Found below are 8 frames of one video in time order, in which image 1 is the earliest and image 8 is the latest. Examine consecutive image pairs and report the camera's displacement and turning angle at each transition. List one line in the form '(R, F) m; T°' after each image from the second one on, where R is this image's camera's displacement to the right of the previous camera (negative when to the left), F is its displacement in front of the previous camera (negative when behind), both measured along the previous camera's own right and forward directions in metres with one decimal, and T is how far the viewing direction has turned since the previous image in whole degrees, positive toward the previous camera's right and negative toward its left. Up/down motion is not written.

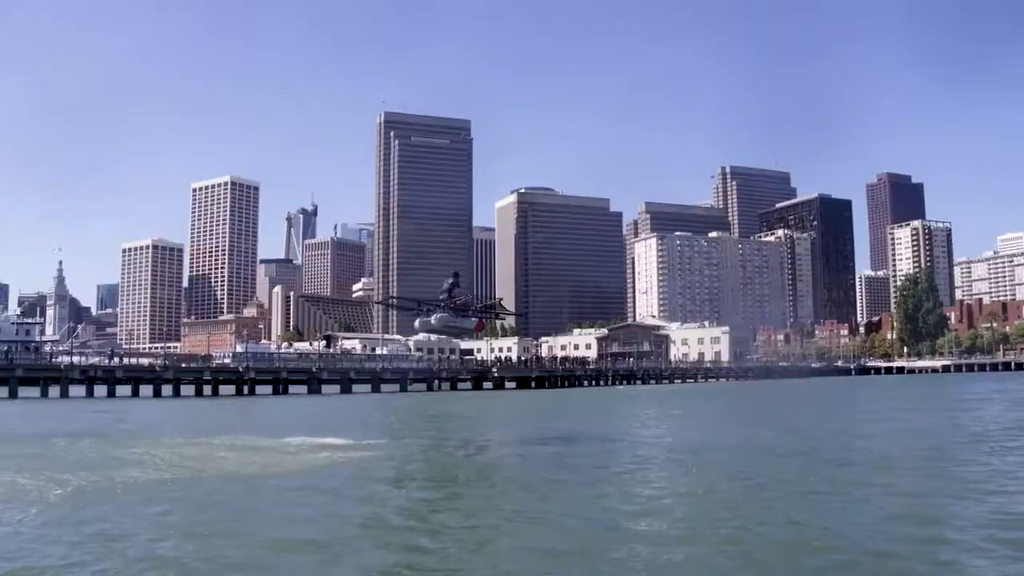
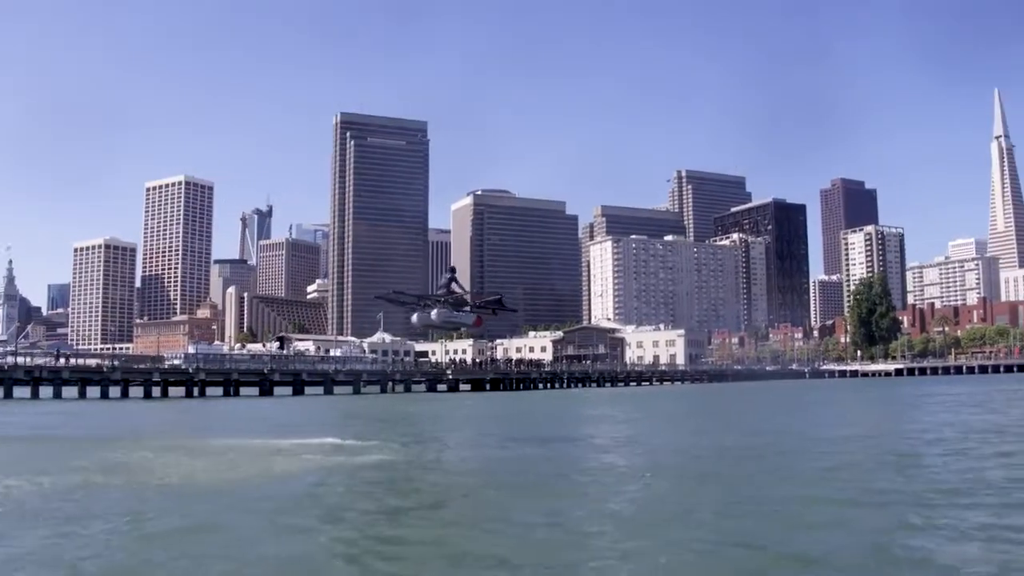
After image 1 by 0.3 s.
(-0.6, +1.3) m; +3°
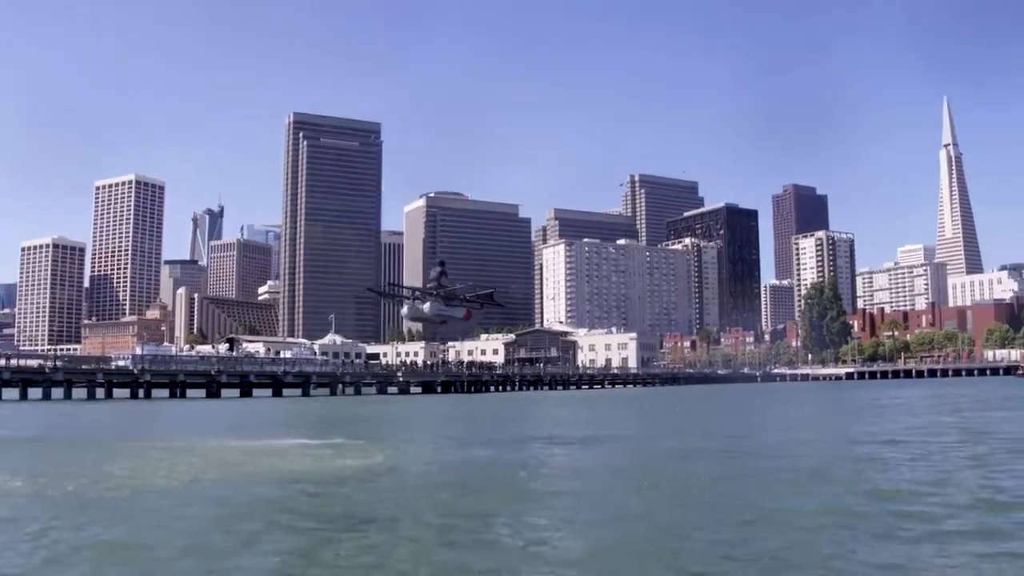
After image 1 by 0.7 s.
(-0.1, -0.2) m; +3°
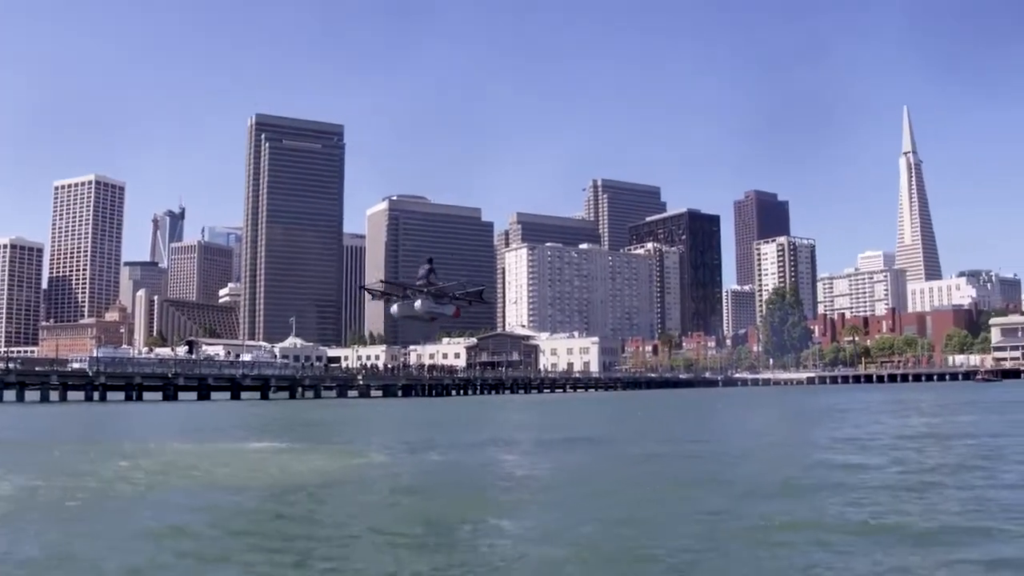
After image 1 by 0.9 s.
(-0.1, -0.2) m; +2°
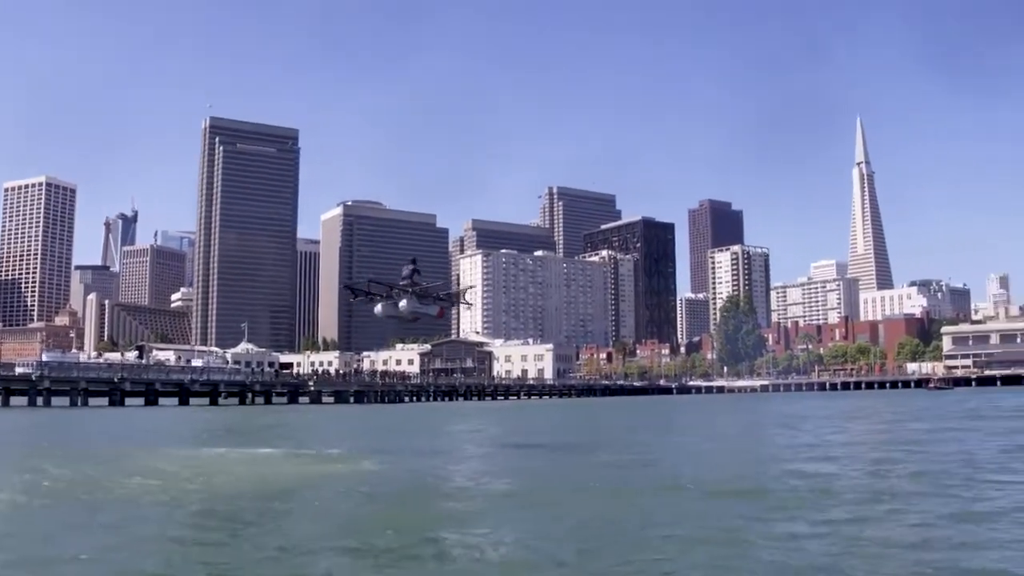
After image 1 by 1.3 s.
(-0.2, -0.4) m; +3°
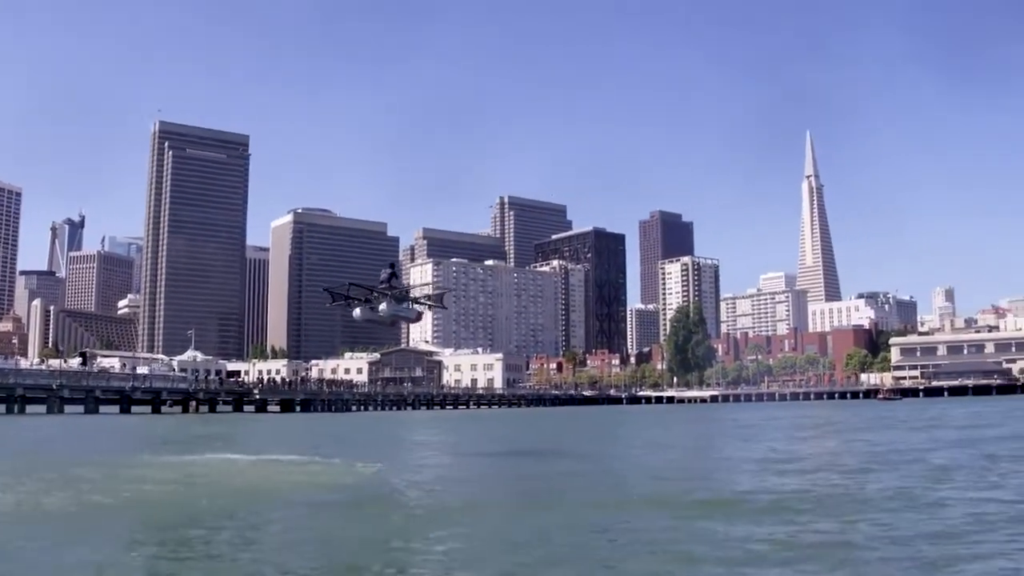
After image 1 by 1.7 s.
(-0.2, -0.6) m; +3°
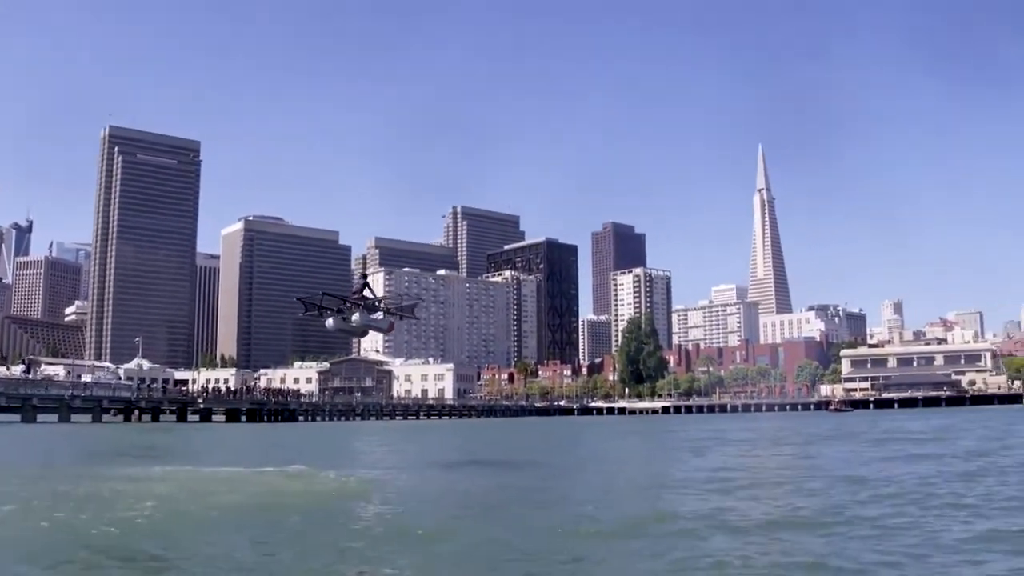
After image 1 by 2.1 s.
(-0.3, -0.4) m; +3°
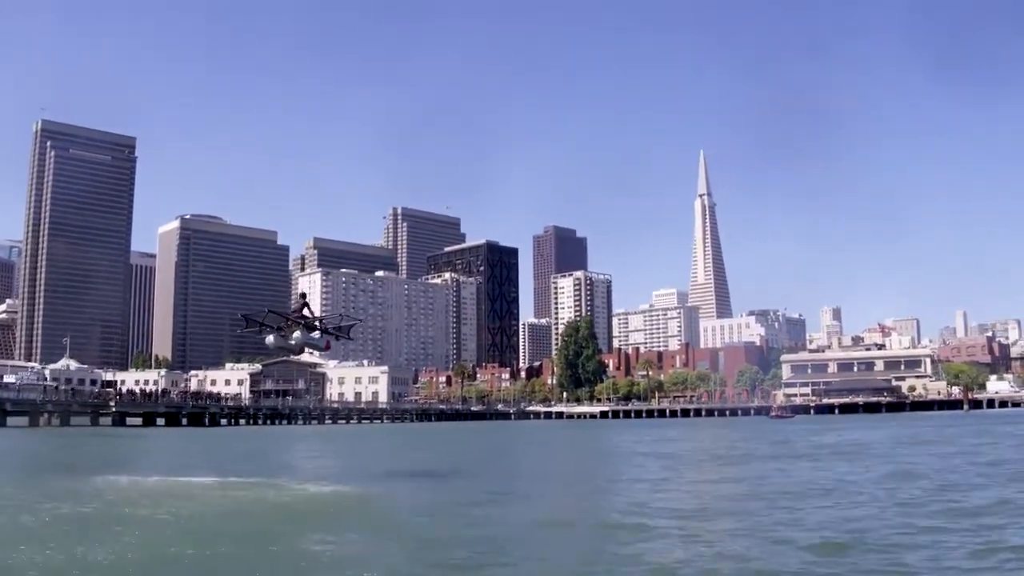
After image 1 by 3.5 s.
(-0.1, -0.3) m; +3°
